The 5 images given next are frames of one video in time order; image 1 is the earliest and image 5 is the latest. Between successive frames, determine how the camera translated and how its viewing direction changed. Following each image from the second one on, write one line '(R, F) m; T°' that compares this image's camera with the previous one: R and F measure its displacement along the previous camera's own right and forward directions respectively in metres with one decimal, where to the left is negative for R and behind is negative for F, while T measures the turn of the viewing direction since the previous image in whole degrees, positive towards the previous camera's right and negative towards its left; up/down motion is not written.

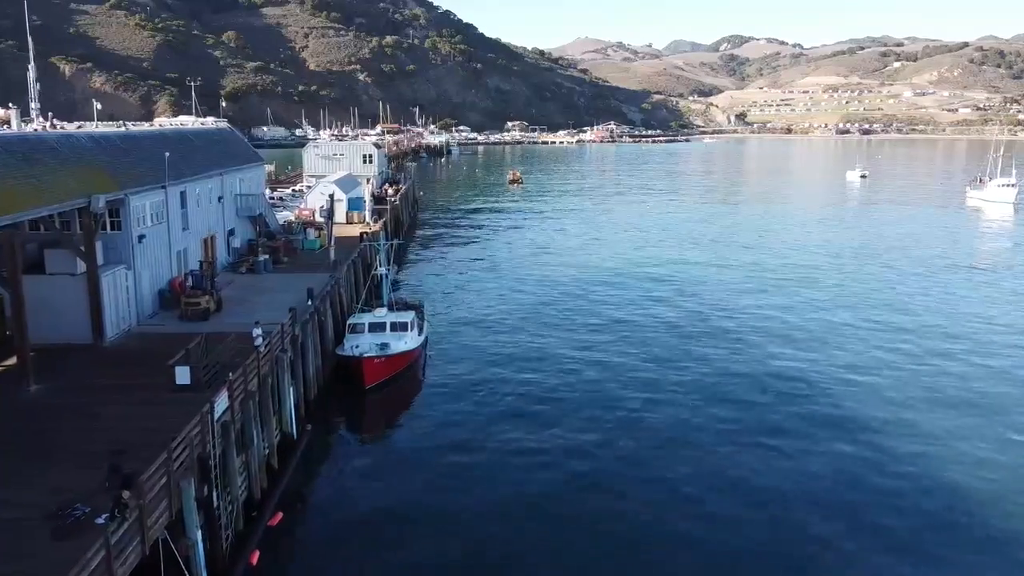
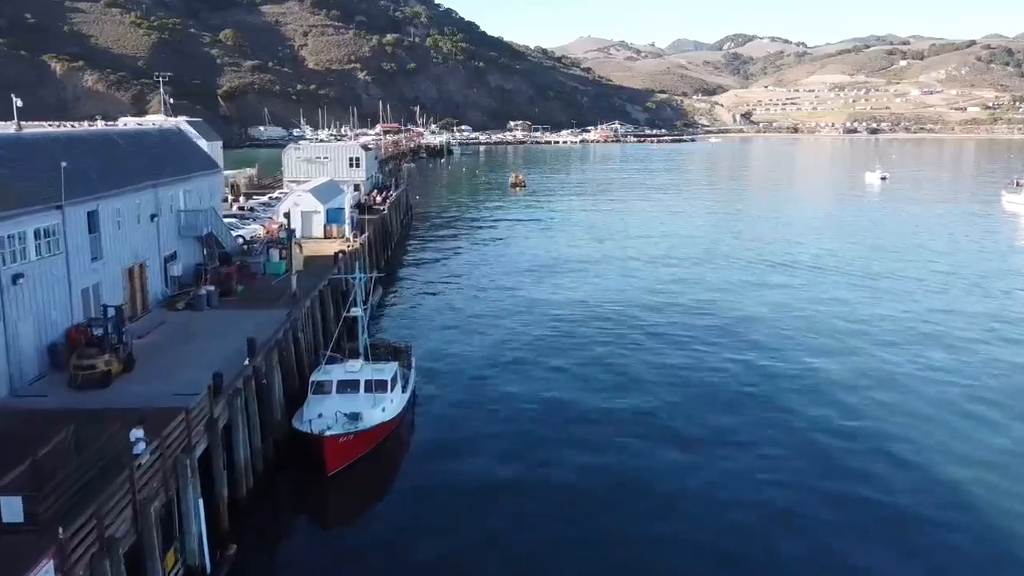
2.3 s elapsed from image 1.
(0.0, +6.3) m; 0°
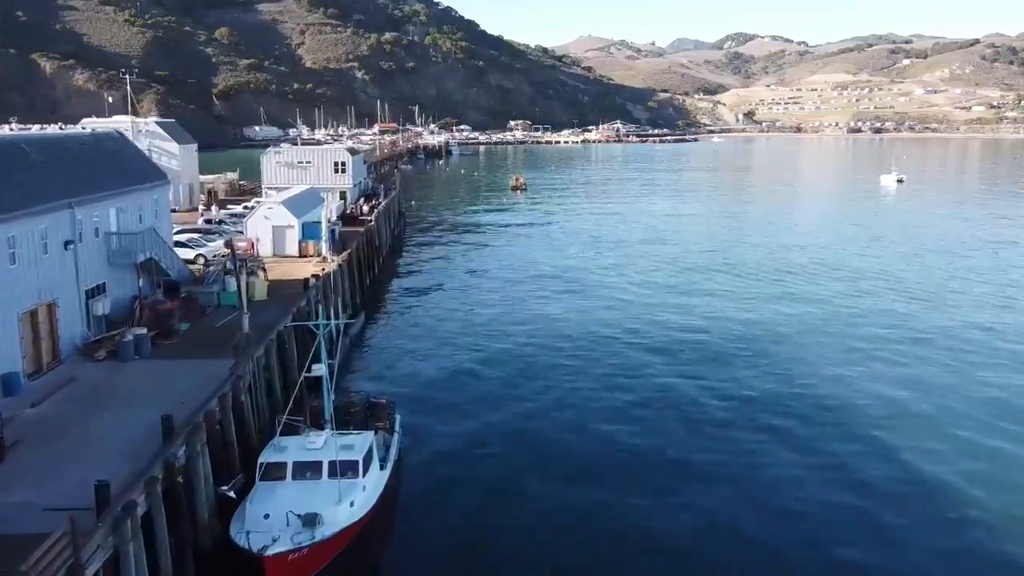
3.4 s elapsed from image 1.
(-0.1, +5.1) m; 0°
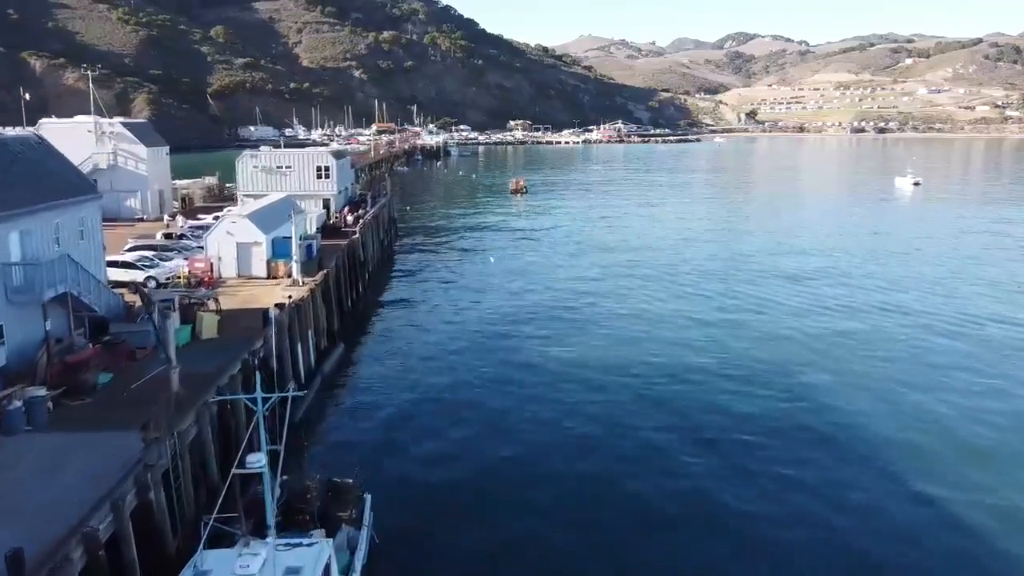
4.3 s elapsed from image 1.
(0.0, +4.7) m; 0°
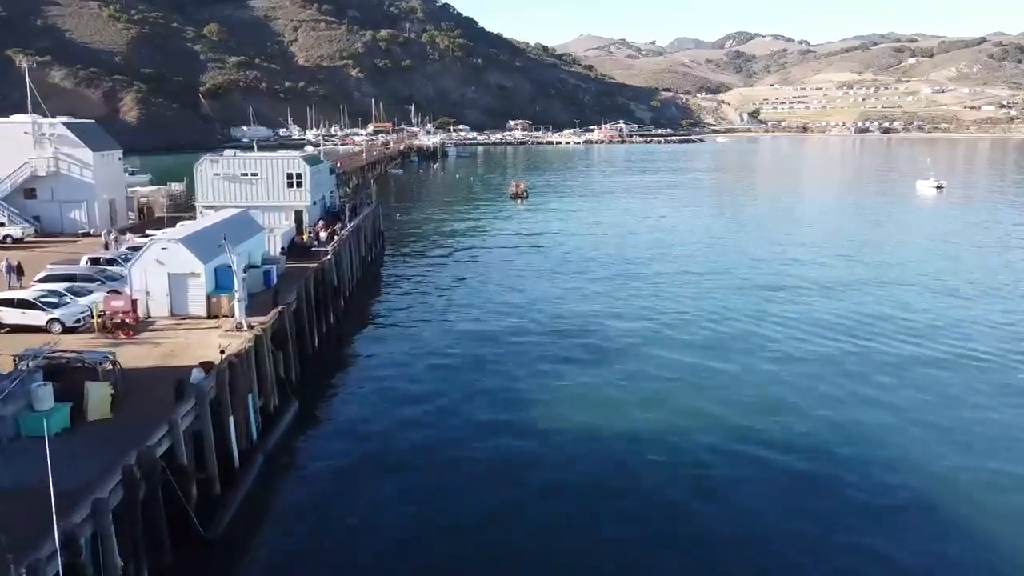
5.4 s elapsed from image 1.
(0.0, +6.2) m; 0°
